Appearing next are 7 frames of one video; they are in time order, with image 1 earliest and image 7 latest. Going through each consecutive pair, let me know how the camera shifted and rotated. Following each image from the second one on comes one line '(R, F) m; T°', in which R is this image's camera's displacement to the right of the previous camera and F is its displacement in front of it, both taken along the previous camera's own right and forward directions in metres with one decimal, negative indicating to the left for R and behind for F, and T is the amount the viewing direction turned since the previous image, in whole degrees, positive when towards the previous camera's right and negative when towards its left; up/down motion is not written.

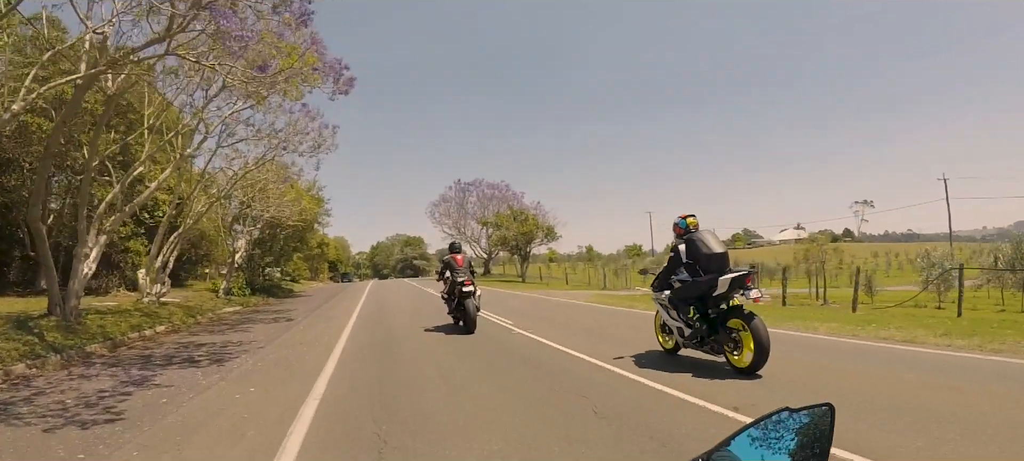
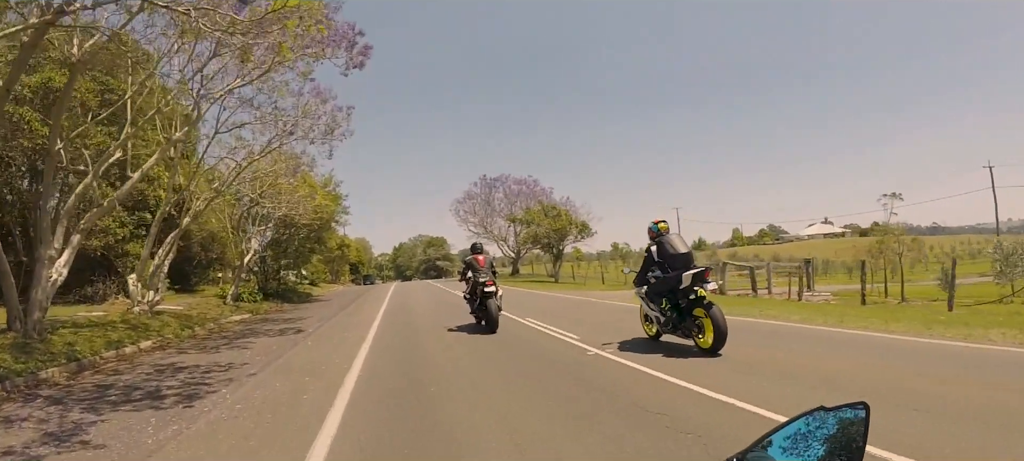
(-0.6, +3.0) m; -2°
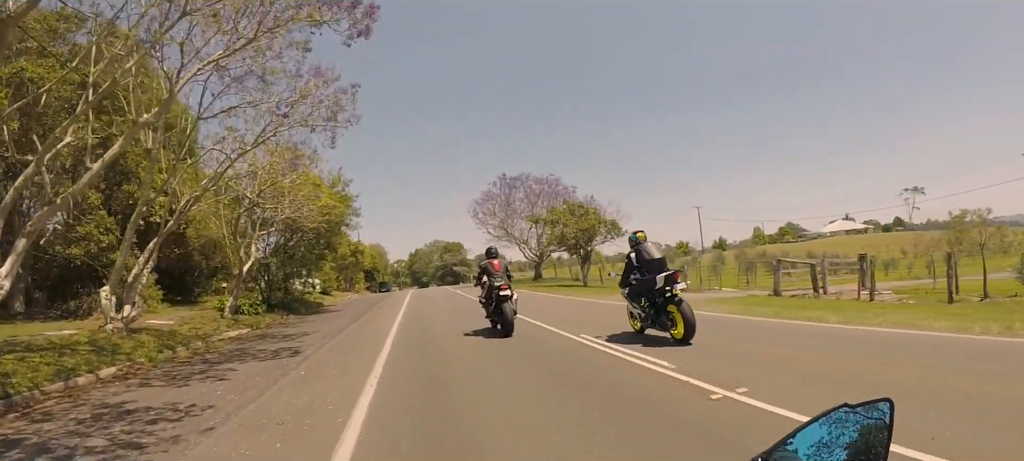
(-0.5, +2.8) m; -1°
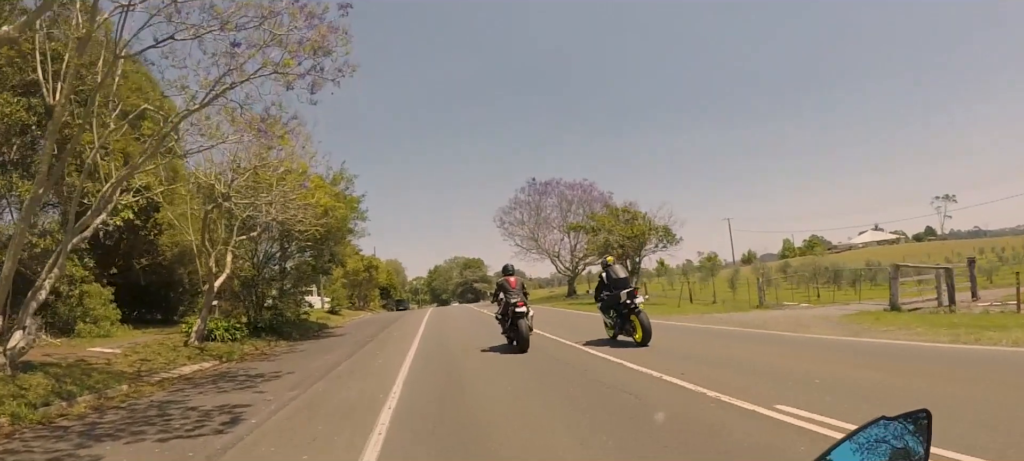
(-0.8, +5.1) m; -2°
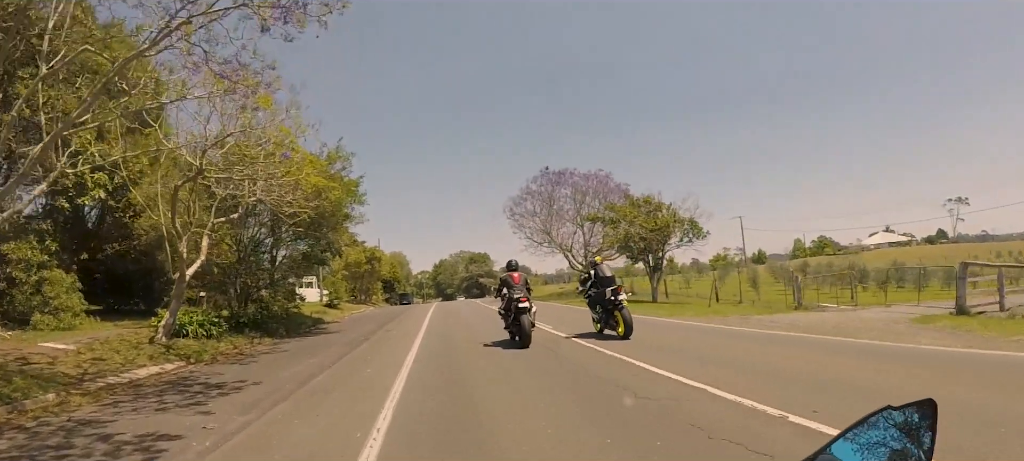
(-0.3, +2.3) m; -1°
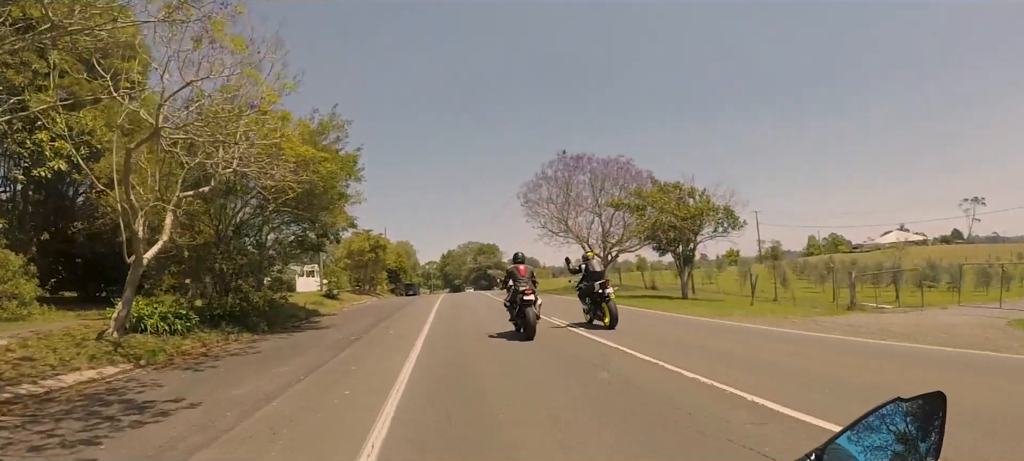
(-0.3, +2.5) m; -1°
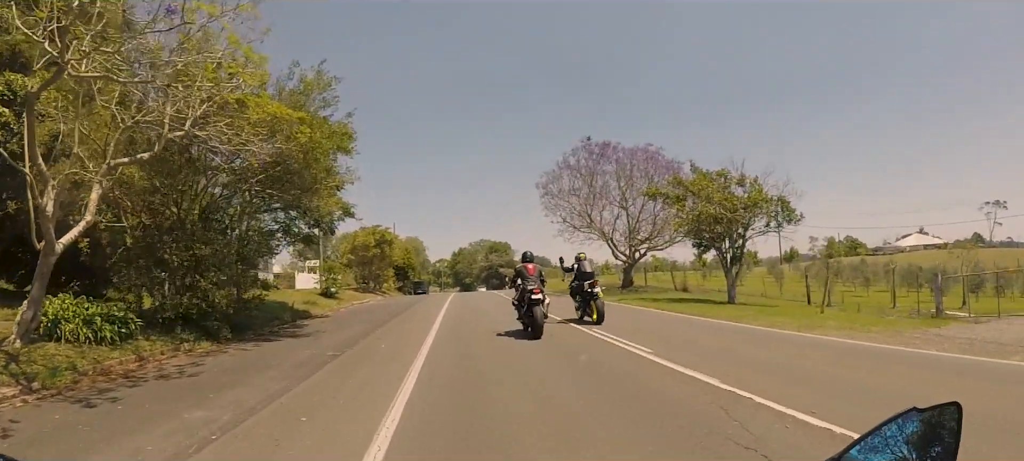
(-0.3, +3.1) m; -1°
